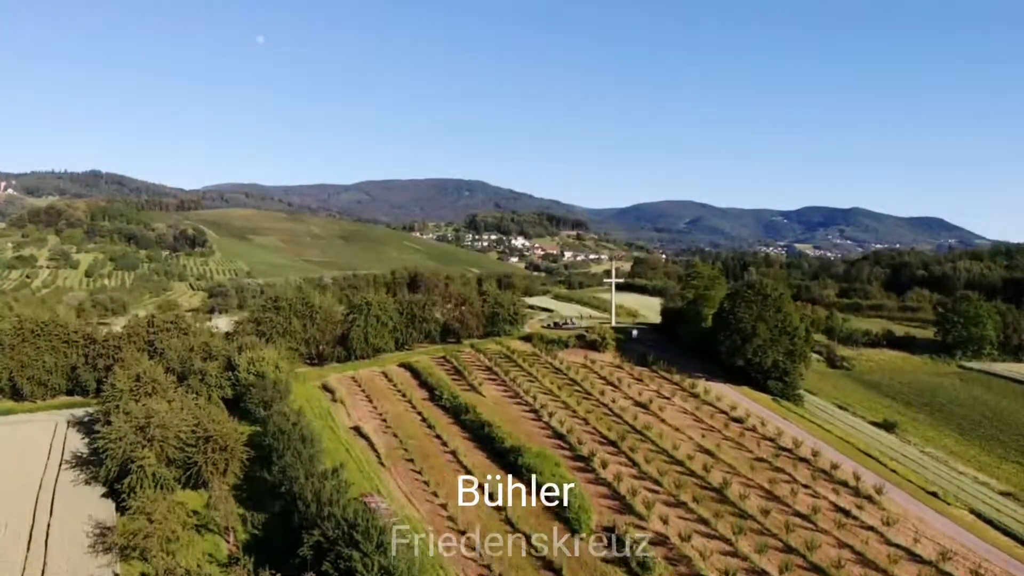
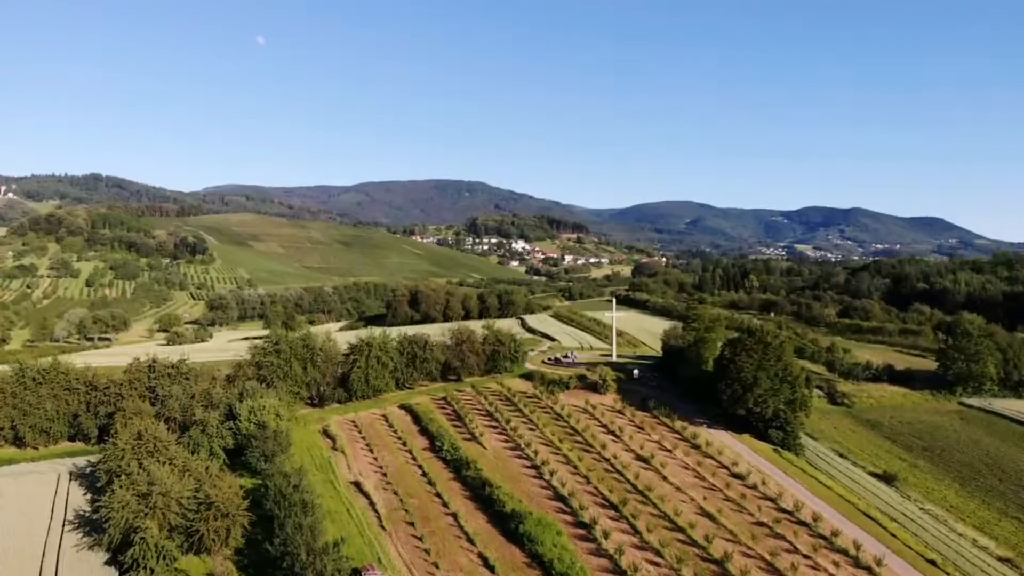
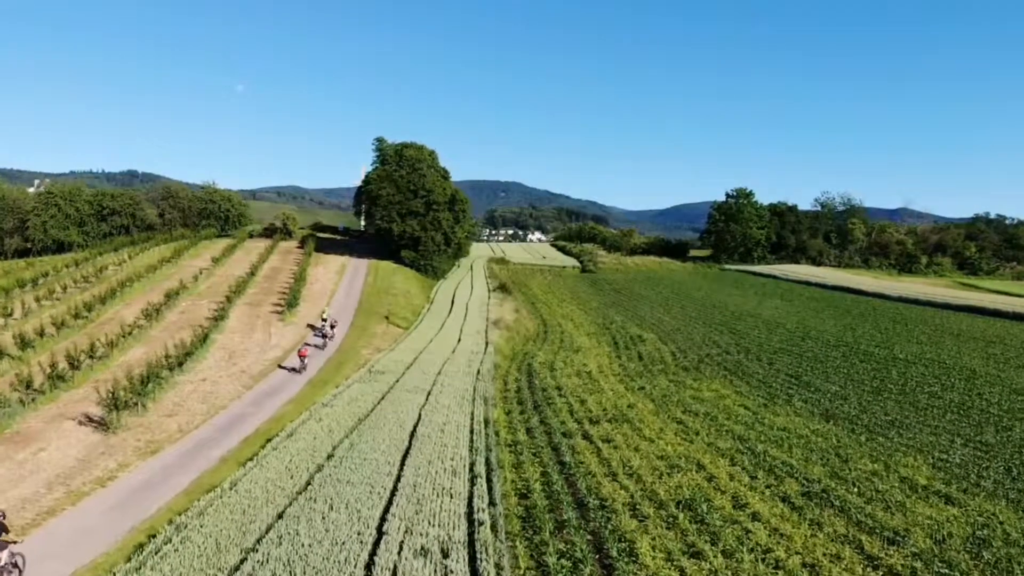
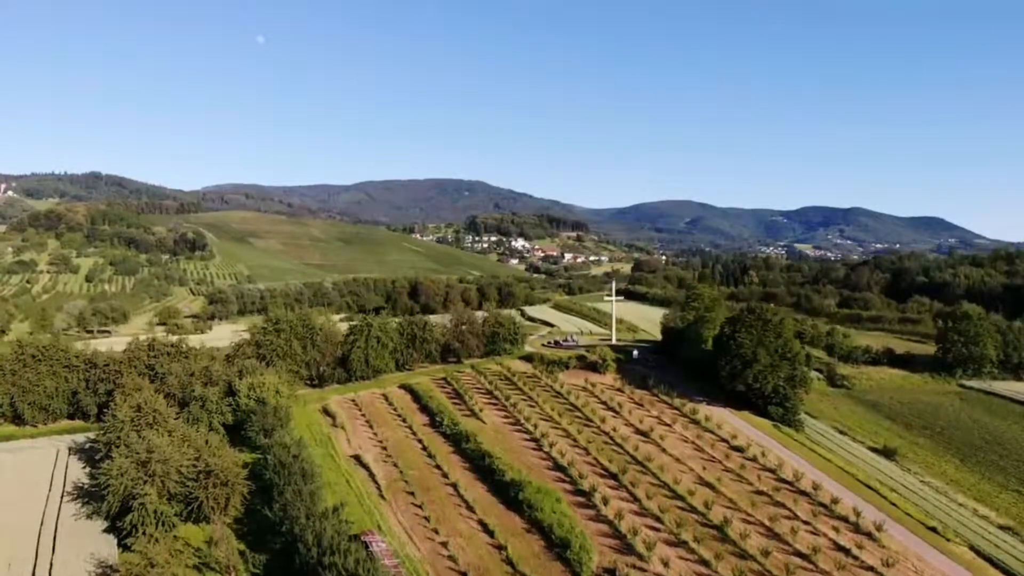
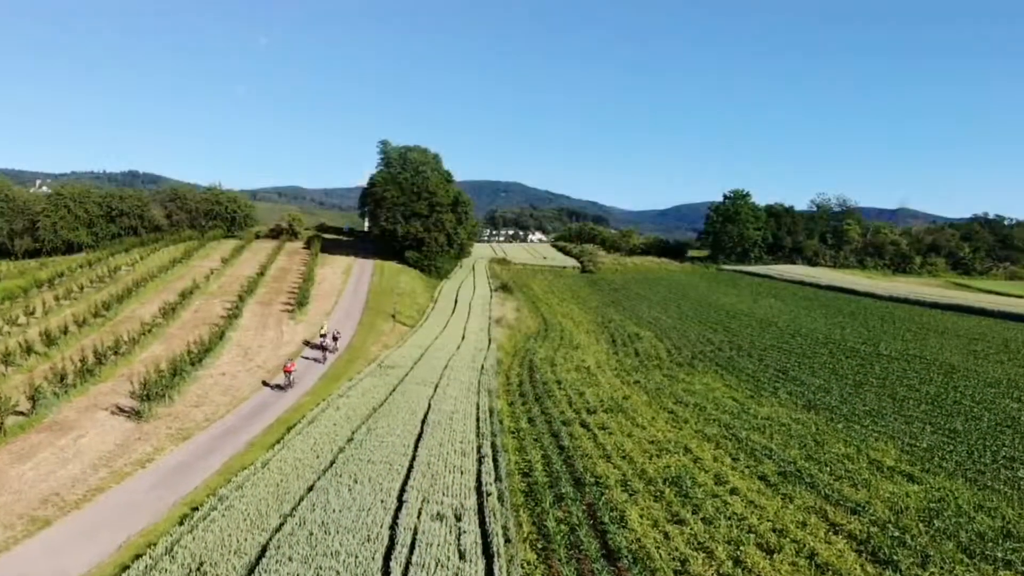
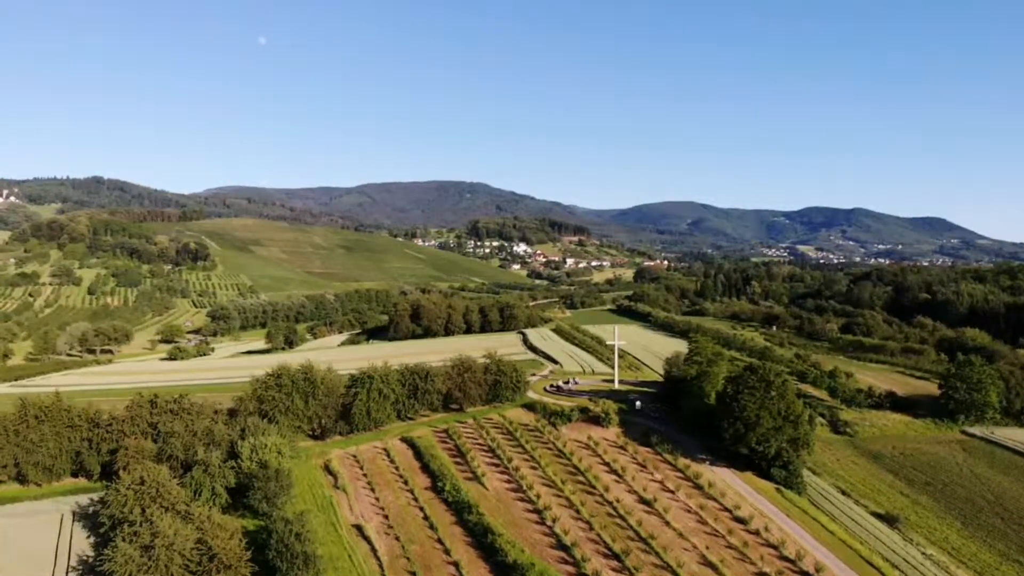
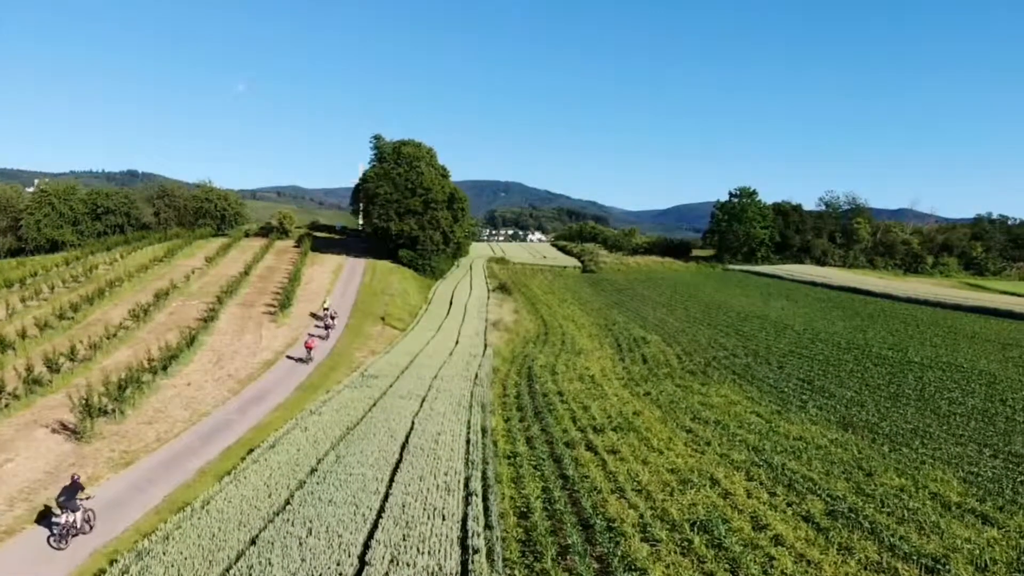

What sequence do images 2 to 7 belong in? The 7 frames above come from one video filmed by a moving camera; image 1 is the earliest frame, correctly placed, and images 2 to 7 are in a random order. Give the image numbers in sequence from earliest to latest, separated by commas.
4, 2, 6, 5, 3, 7
